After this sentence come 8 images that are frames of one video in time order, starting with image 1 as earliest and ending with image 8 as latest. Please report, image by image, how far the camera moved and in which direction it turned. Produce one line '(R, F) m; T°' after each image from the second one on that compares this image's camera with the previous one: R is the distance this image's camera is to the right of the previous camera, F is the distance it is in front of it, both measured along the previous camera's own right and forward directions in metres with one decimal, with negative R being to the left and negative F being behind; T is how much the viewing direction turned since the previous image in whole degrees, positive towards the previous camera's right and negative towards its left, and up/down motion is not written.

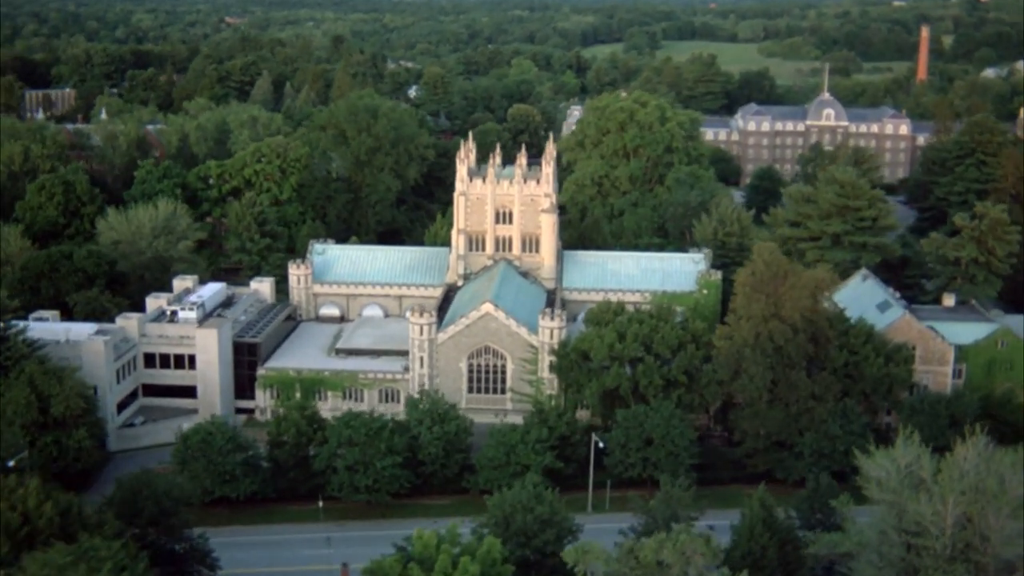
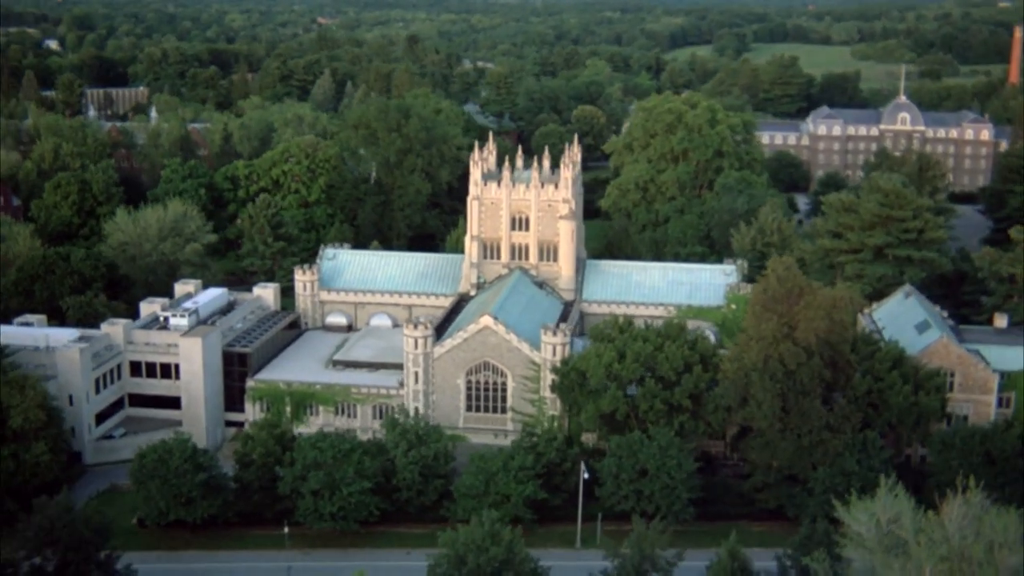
(+4.7, +4.9) m; -4°
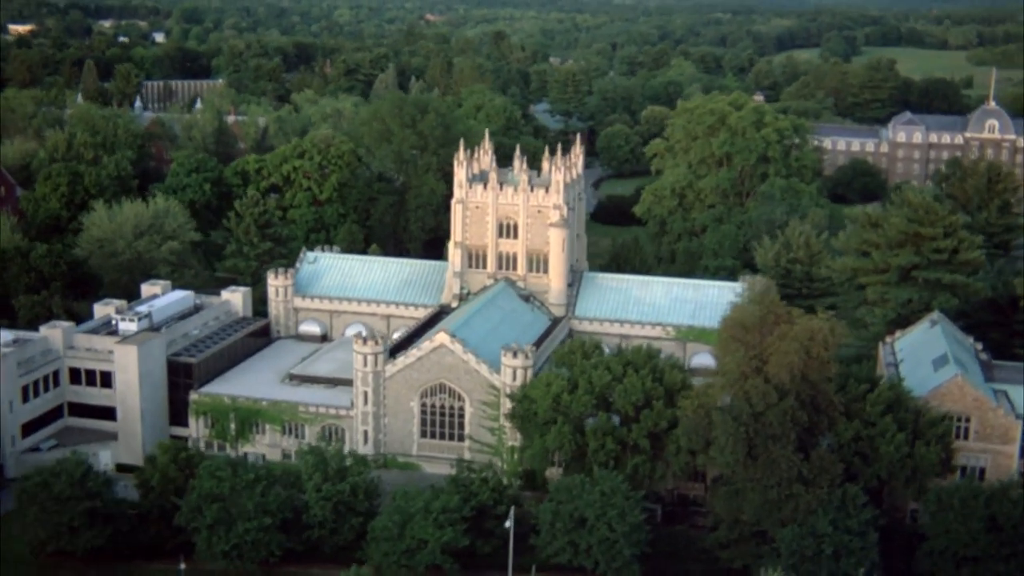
(+6.9, +6.9) m; -5°
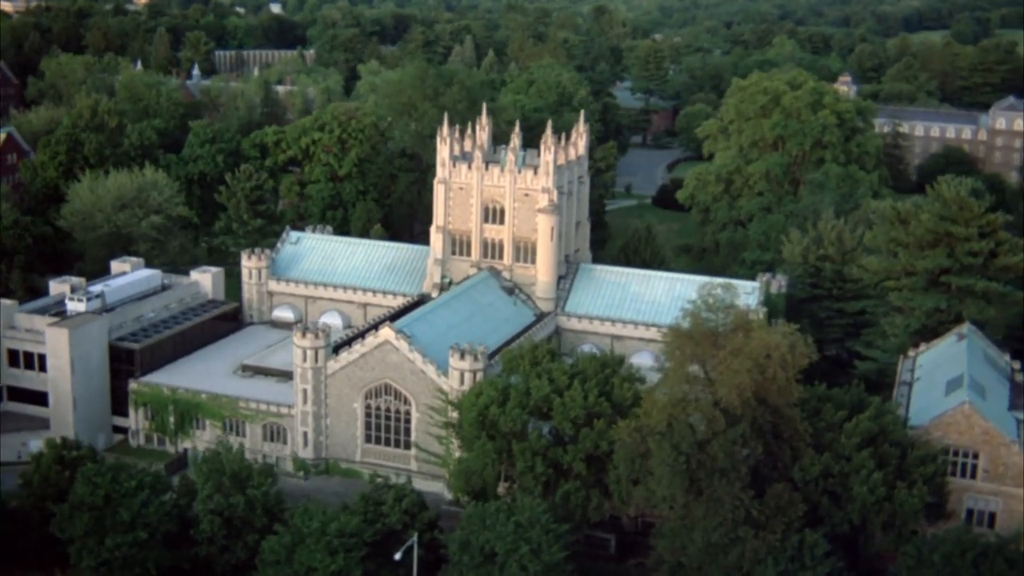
(+6.9, +6.7) m; -6°
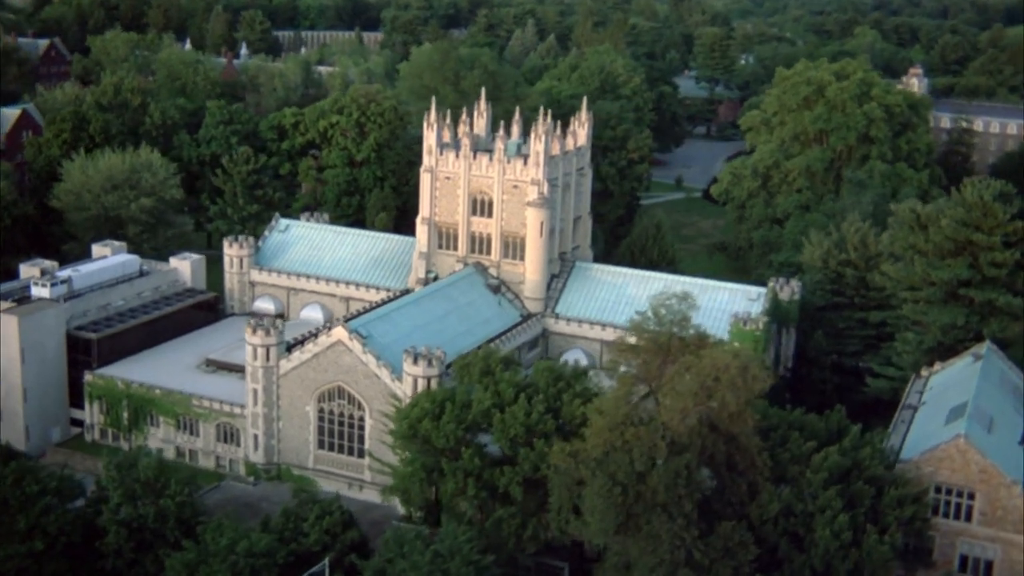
(+4.8, +4.4) m; -4°
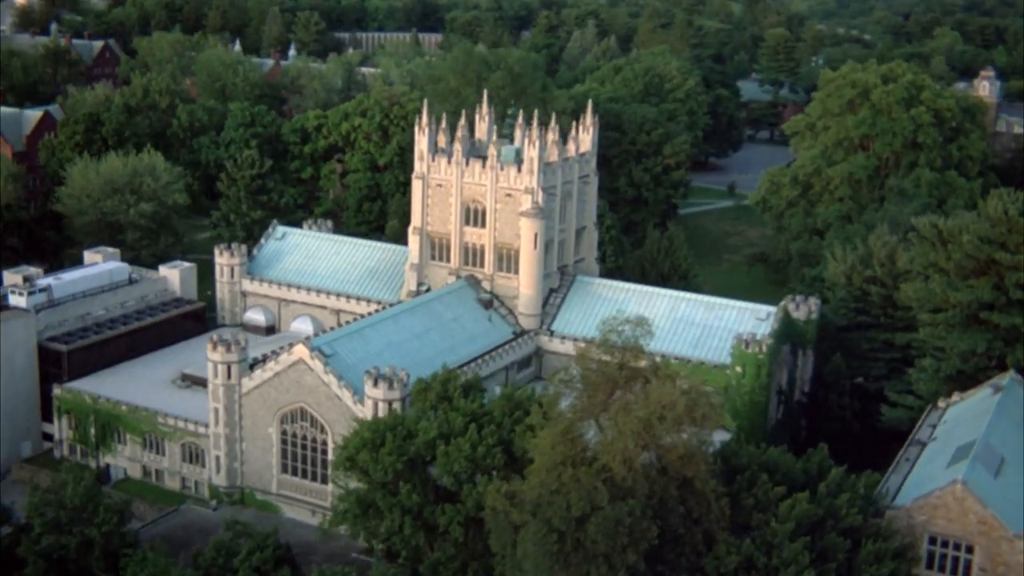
(+4.1, +3.6) m; -4°
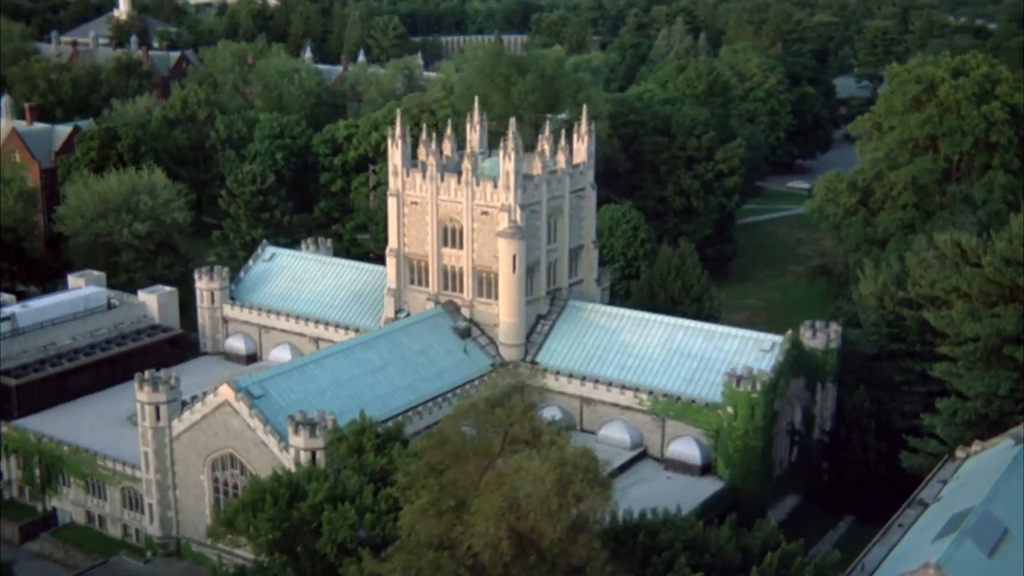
(+6.1, +5.5) m; -6°
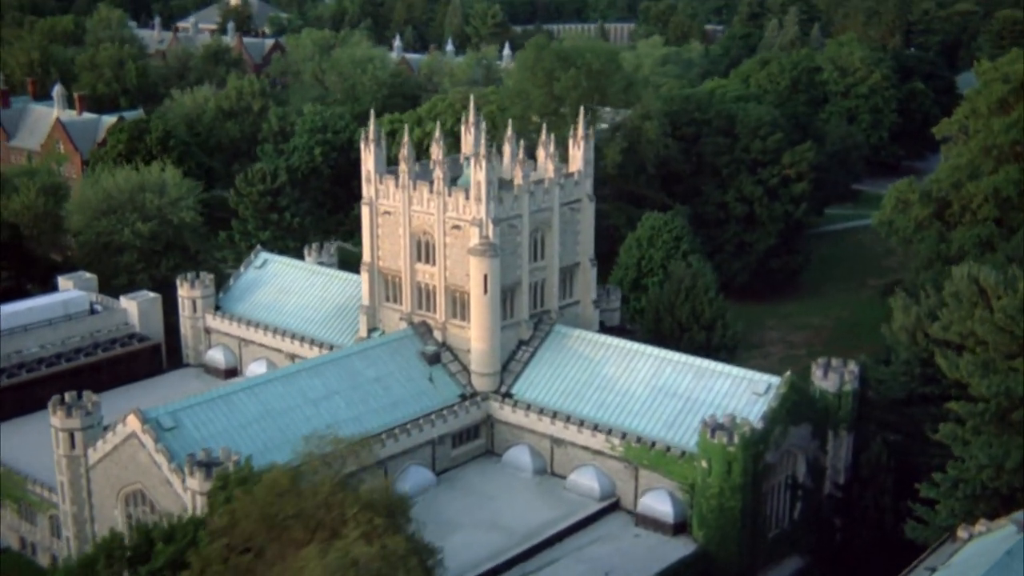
(+6.0, +5.4) m; -7°
